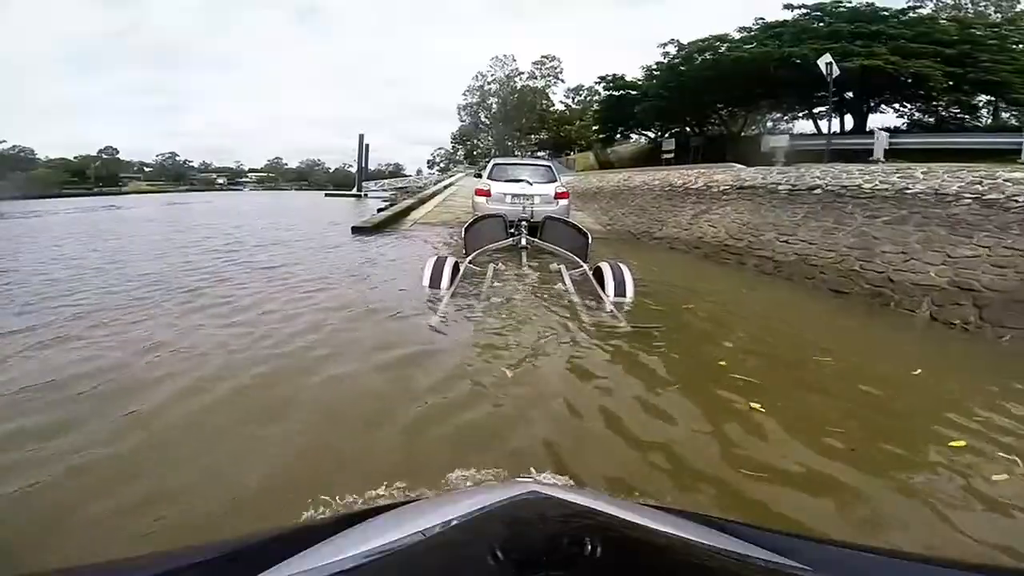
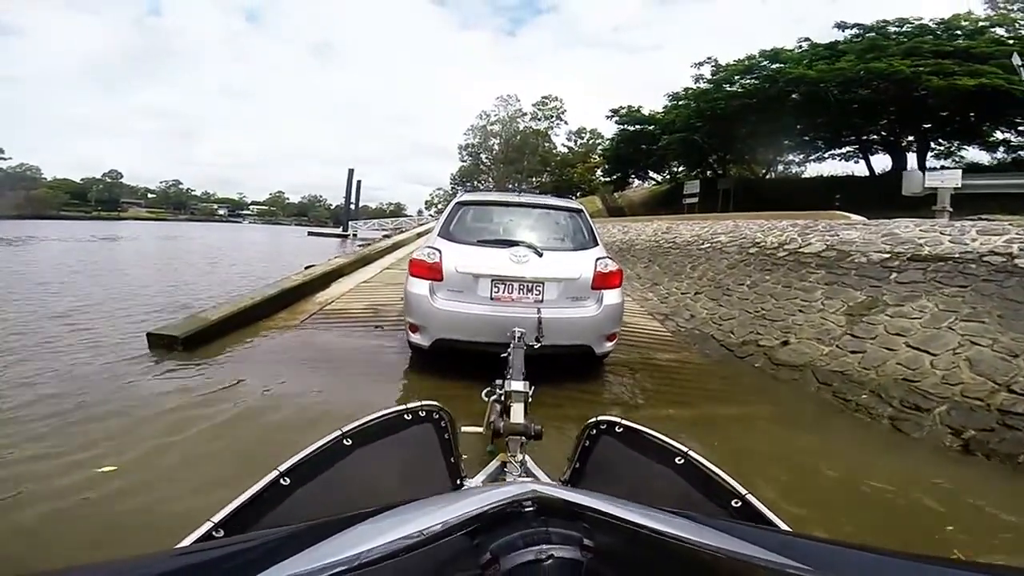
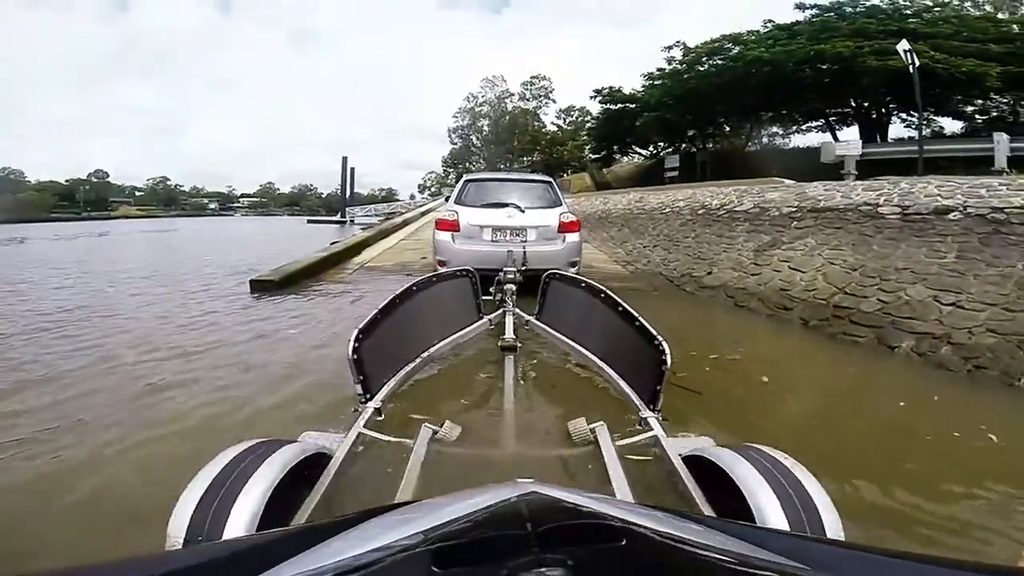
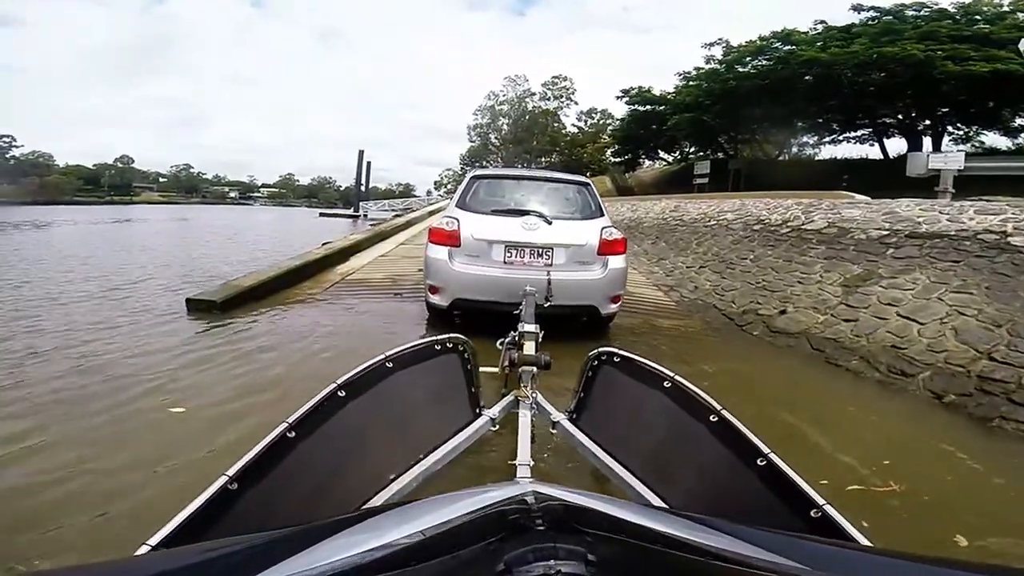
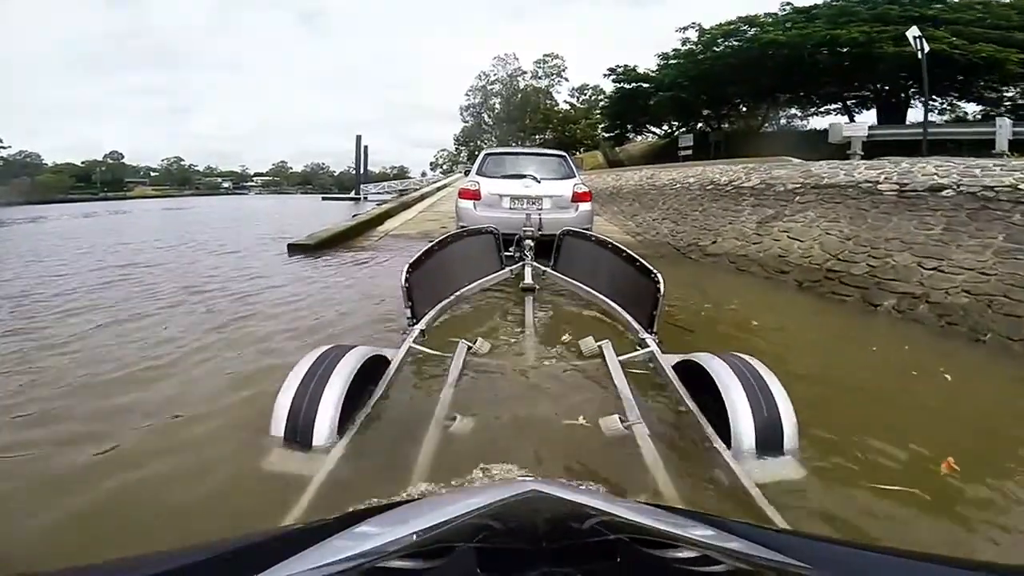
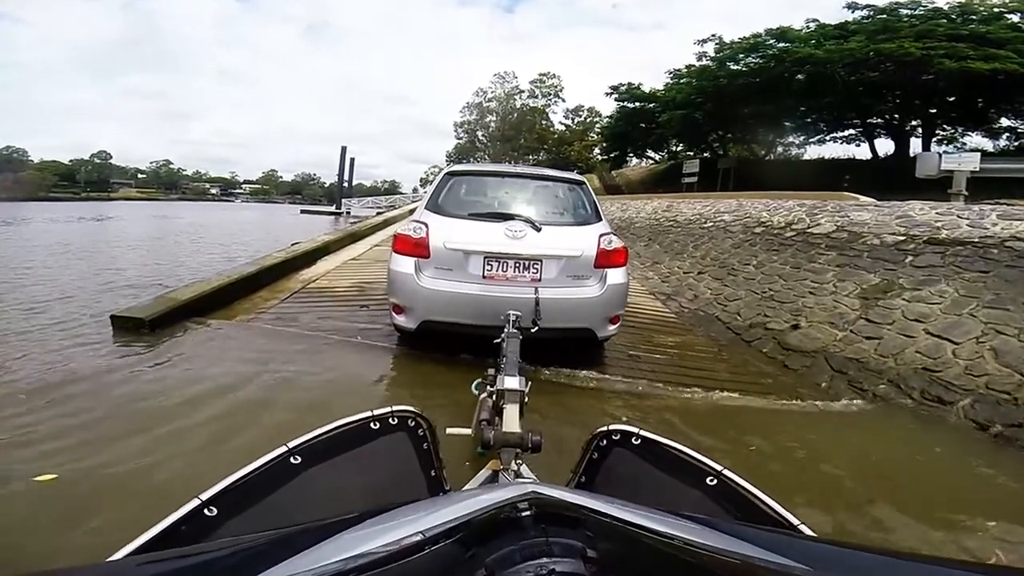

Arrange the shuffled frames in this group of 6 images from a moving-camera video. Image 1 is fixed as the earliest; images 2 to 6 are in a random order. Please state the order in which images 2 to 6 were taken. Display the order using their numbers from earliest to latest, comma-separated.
5, 3, 4, 2, 6
